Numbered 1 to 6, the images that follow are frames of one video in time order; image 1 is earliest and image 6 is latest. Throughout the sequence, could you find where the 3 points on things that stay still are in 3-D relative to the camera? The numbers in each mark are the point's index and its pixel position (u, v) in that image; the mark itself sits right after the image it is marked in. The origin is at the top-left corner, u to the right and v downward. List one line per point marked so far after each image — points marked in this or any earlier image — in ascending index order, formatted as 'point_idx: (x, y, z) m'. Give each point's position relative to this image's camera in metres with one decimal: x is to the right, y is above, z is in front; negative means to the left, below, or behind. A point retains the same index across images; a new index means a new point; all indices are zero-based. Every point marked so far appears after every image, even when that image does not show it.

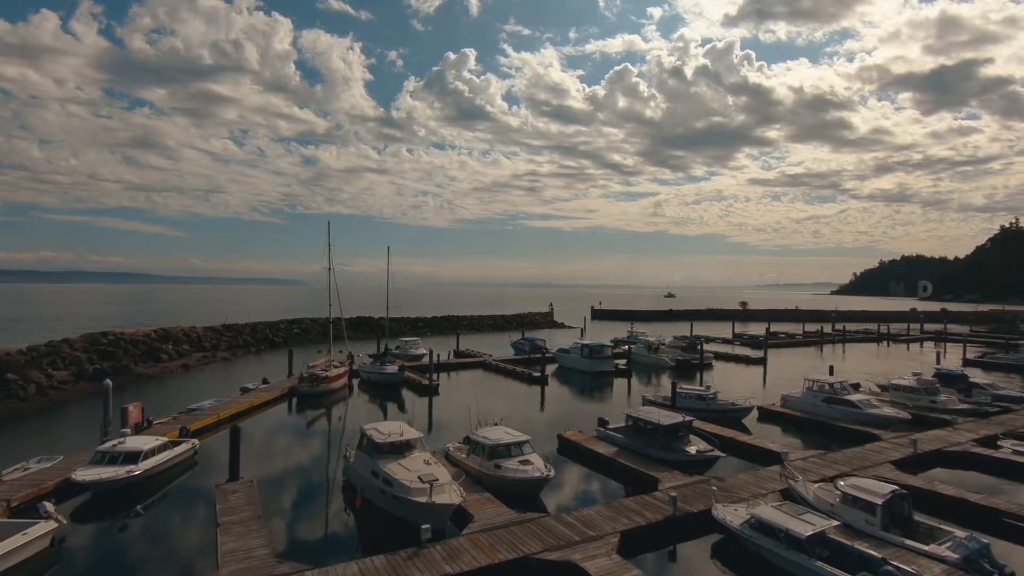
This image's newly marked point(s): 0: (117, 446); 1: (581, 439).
0: (-11.2, -4.5, +16.0) m
1: (+2.4, -5.2, +19.5) m
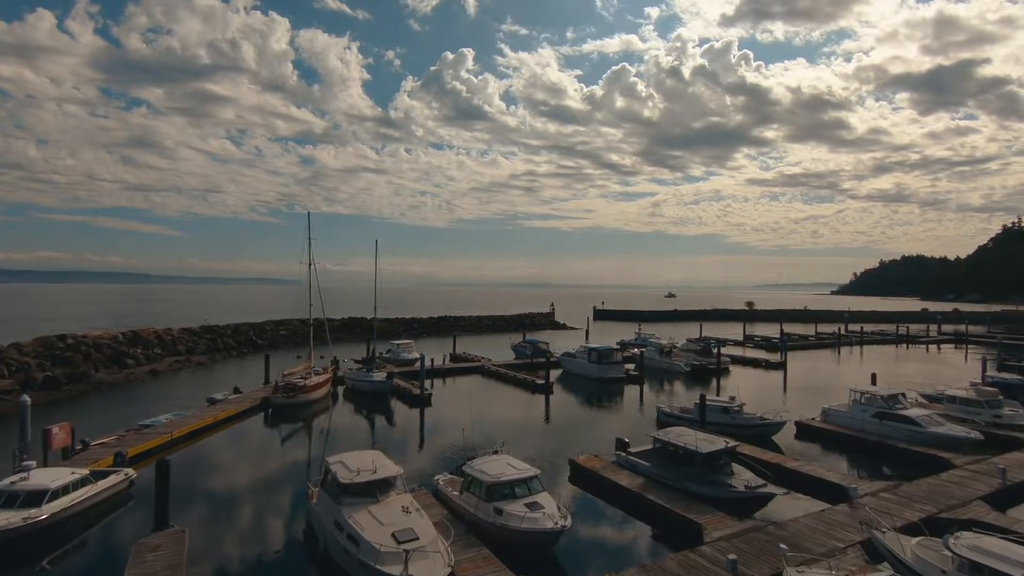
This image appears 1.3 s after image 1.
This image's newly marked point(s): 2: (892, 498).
0: (-11.1, -4.4, +12.7) m
1: (+2.5, -5.1, +16.3) m
2: (+9.4, -5.2, +14.0) m
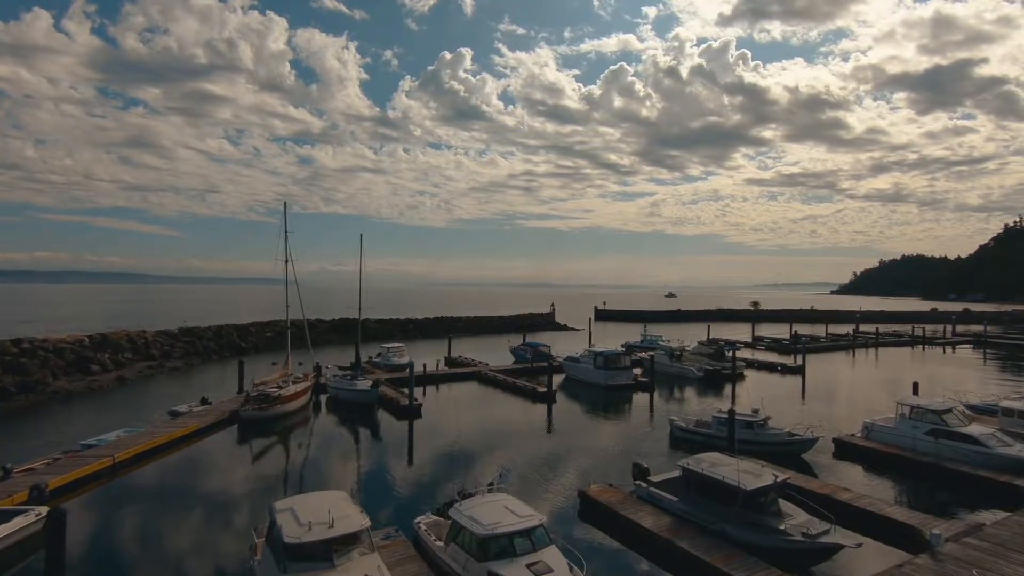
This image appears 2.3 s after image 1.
0: (-11.0, -4.3, +10.0) m
1: (+2.5, -5.1, +13.7) m
2: (+9.4, -5.1, +11.3) m
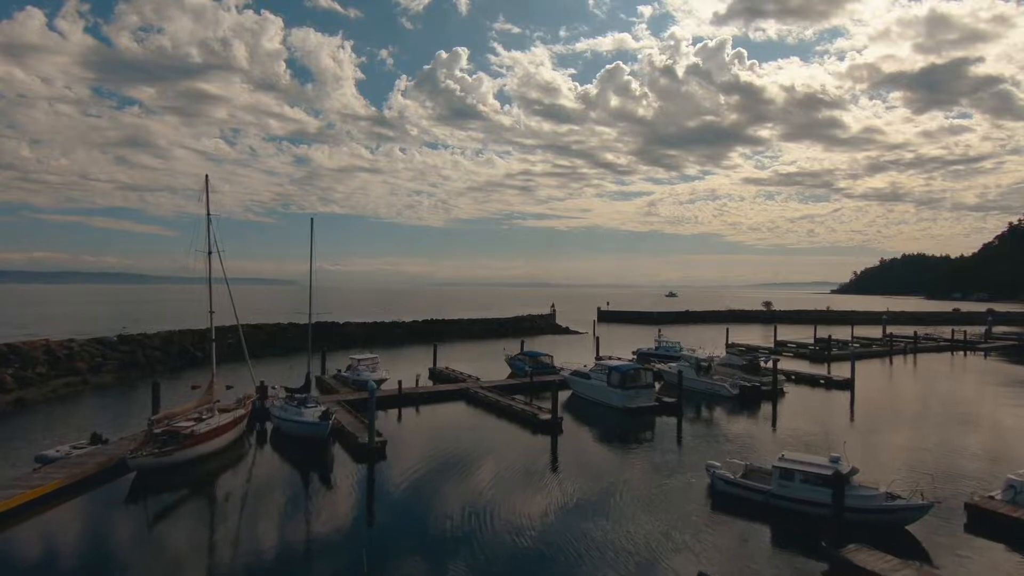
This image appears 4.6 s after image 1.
0: (-11.1, -4.3, +4.0) m
1: (+2.3, -5.1, +7.7) m
2: (+9.3, -5.1, +5.5) m
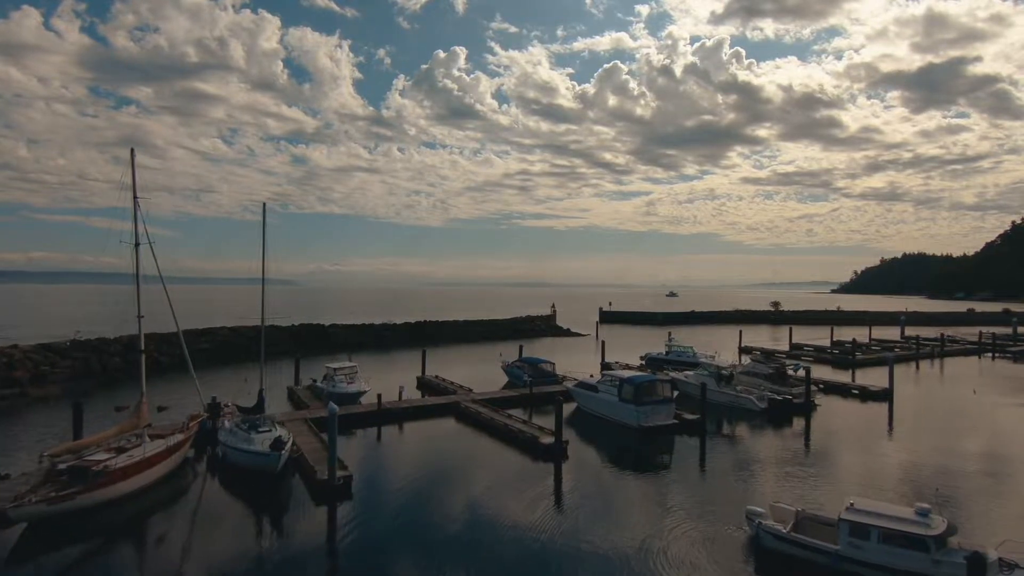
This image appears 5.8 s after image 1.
0: (-11.2, -4.3, +0.5) m
1: (+2.3, -5.1, +4.2) m
2: (+9.2, -5.1, +2.0) m
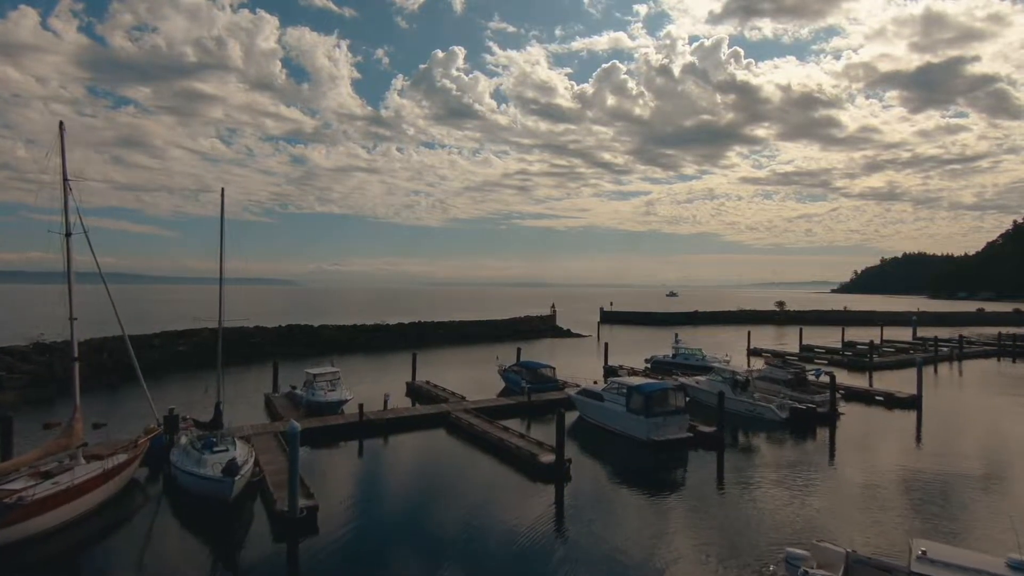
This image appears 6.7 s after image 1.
0: (-11.3, -4.3, -1.8) m
1: (+2.1, -5.0, +2.0) m
2: (+9.1, -5.0, -0.2) m
